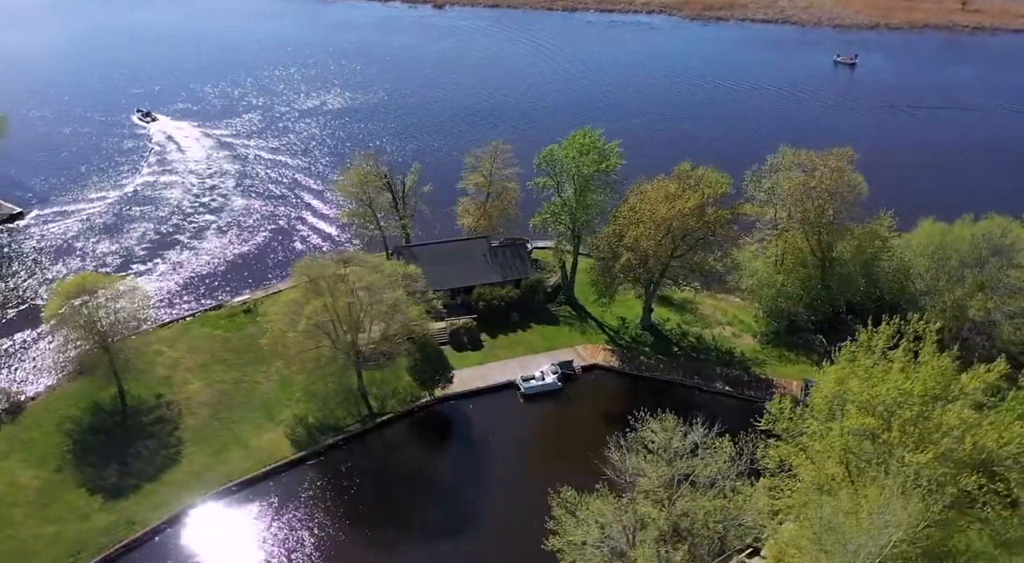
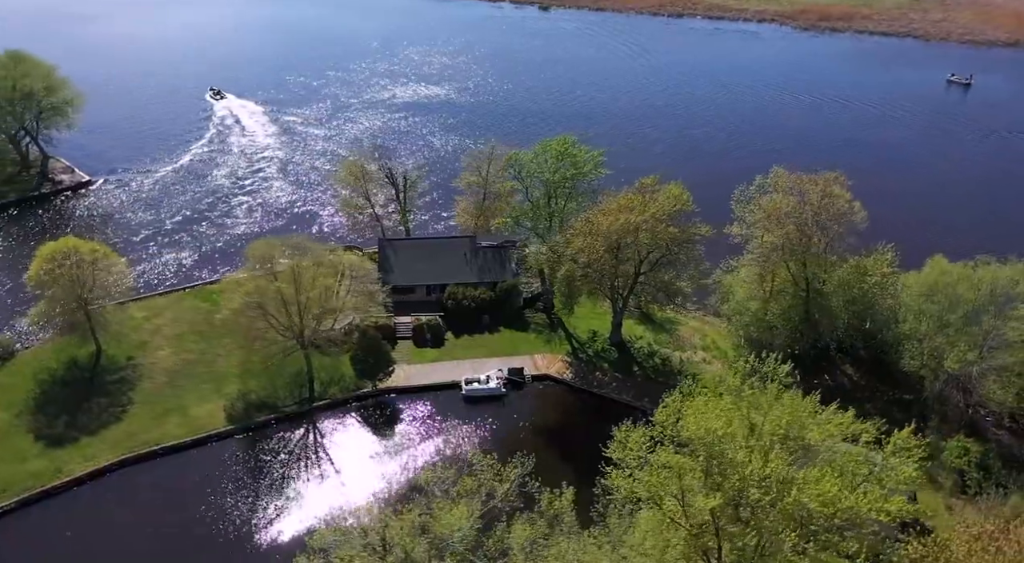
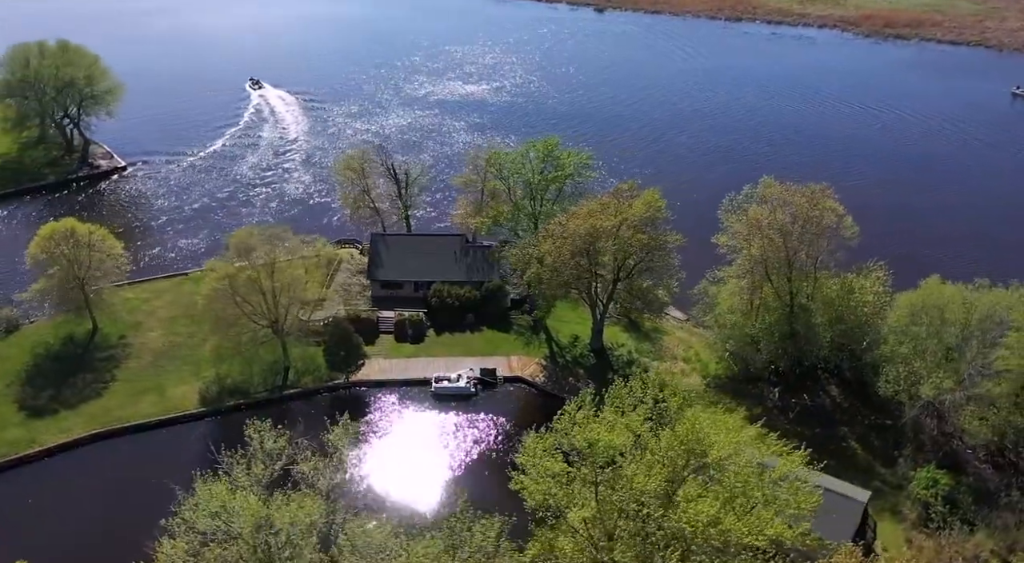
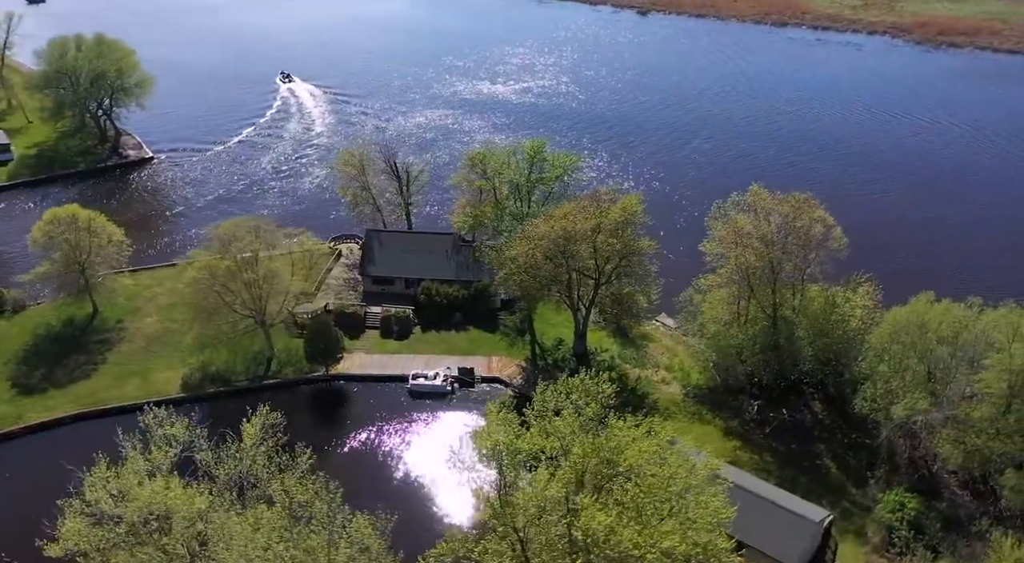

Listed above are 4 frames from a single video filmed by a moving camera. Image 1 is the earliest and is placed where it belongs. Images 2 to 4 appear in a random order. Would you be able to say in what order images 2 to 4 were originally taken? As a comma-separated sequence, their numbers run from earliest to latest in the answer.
2, 3, 4
